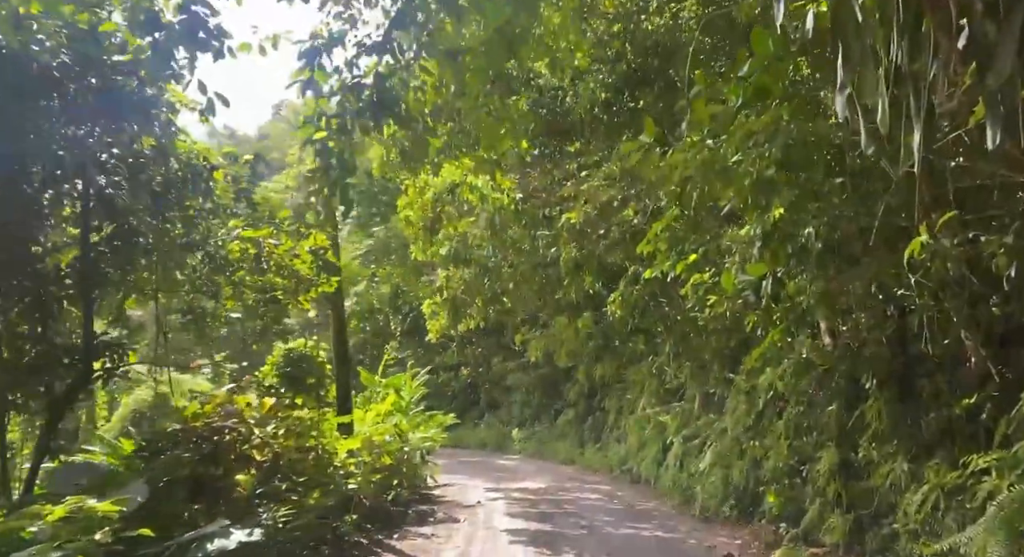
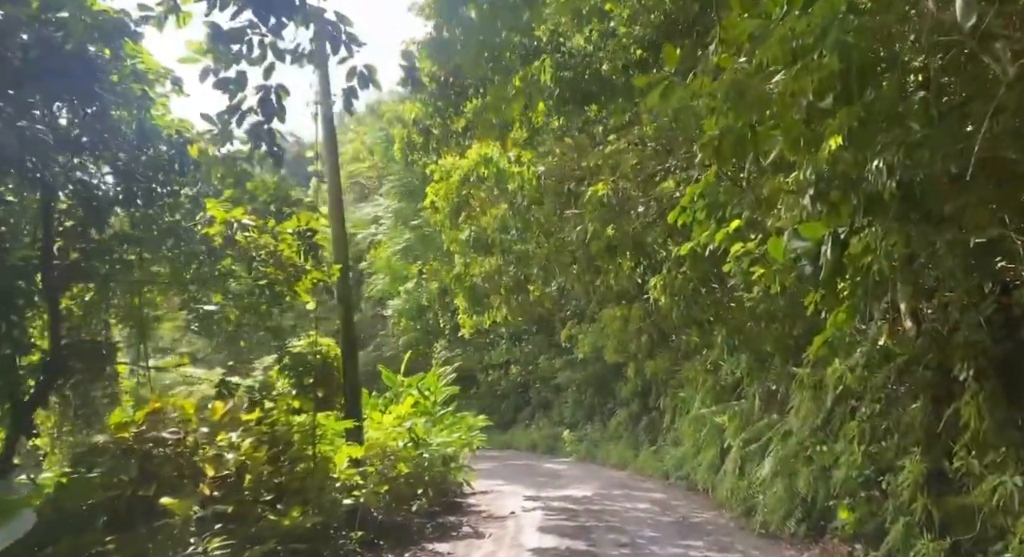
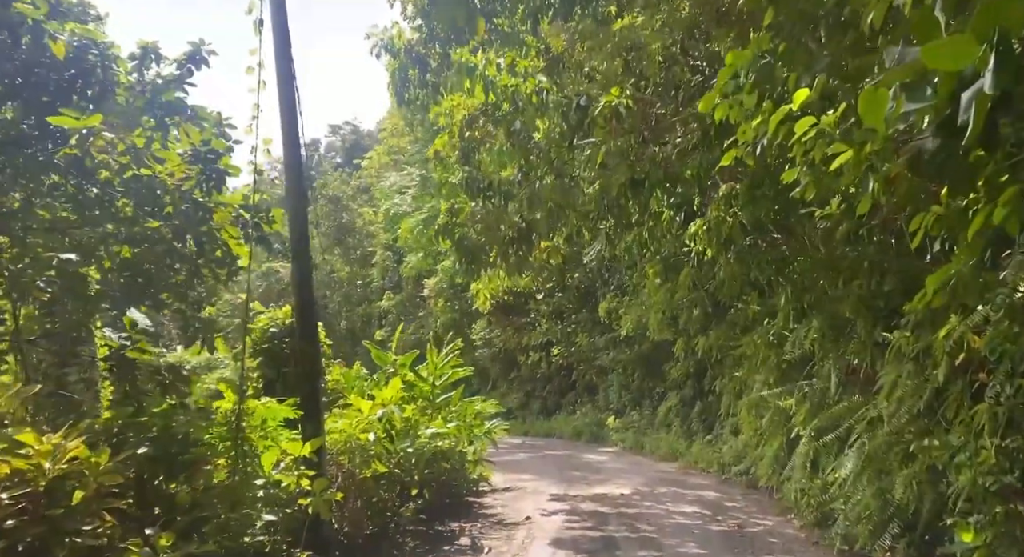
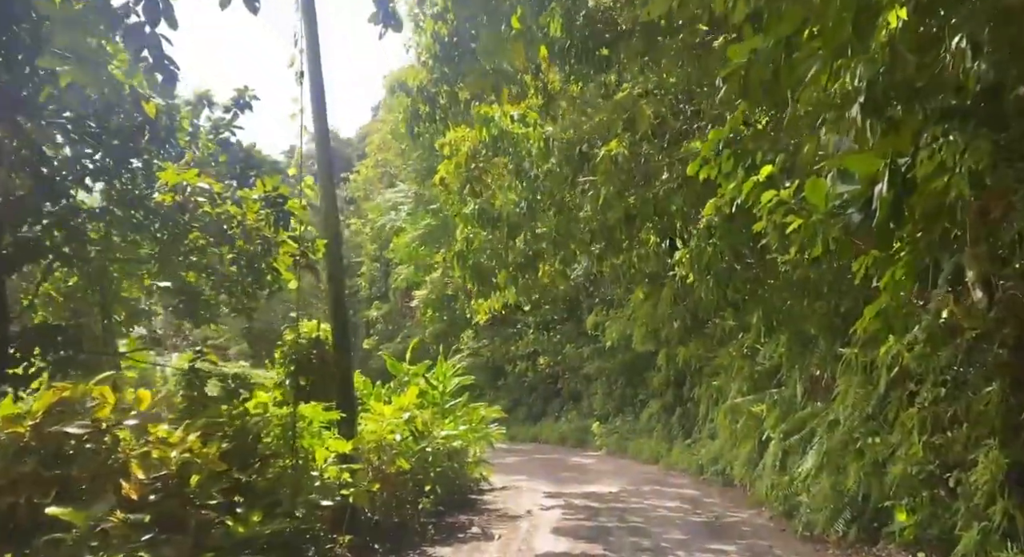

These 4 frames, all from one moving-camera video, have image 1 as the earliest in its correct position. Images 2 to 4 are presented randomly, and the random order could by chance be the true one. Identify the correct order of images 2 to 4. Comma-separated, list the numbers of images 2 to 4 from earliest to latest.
2, 4, 3
